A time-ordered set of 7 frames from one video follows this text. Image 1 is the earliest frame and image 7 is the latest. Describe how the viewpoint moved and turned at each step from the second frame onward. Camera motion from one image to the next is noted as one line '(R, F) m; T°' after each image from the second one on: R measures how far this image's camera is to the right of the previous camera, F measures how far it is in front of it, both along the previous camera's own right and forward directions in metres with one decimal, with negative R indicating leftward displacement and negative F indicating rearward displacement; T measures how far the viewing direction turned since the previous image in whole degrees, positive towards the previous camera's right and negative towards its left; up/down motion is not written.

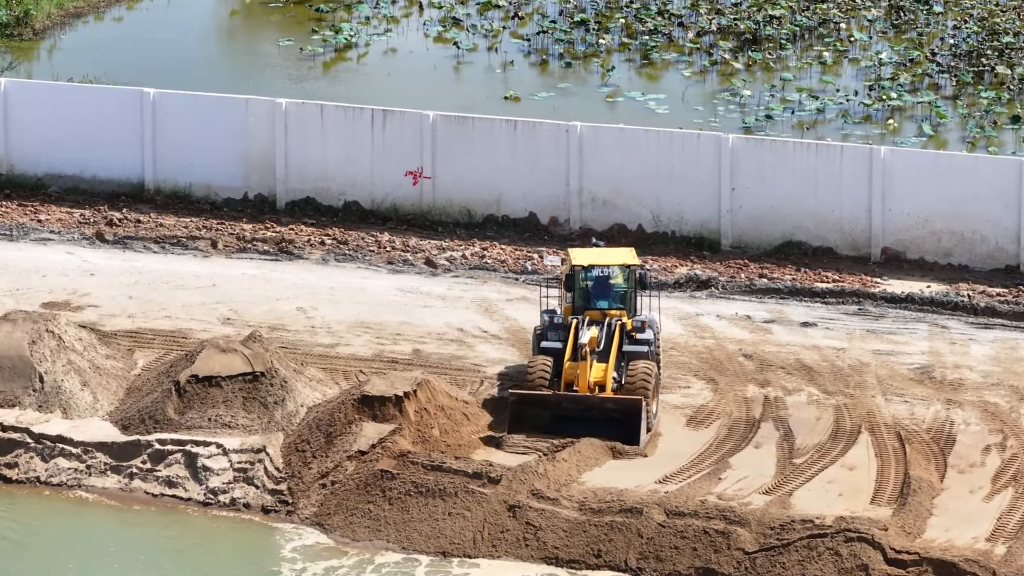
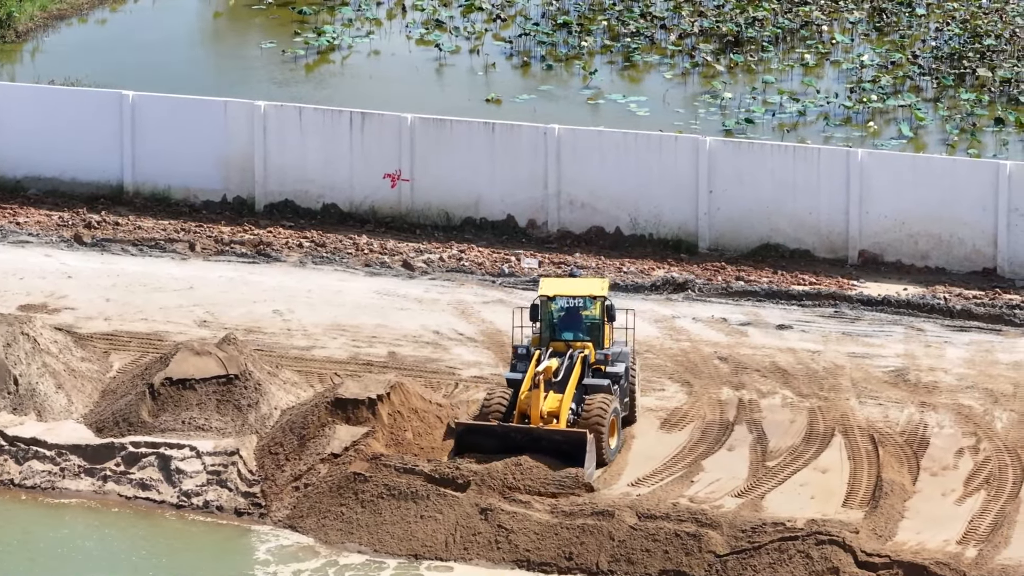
(+0.4, 0.0) m; 0°
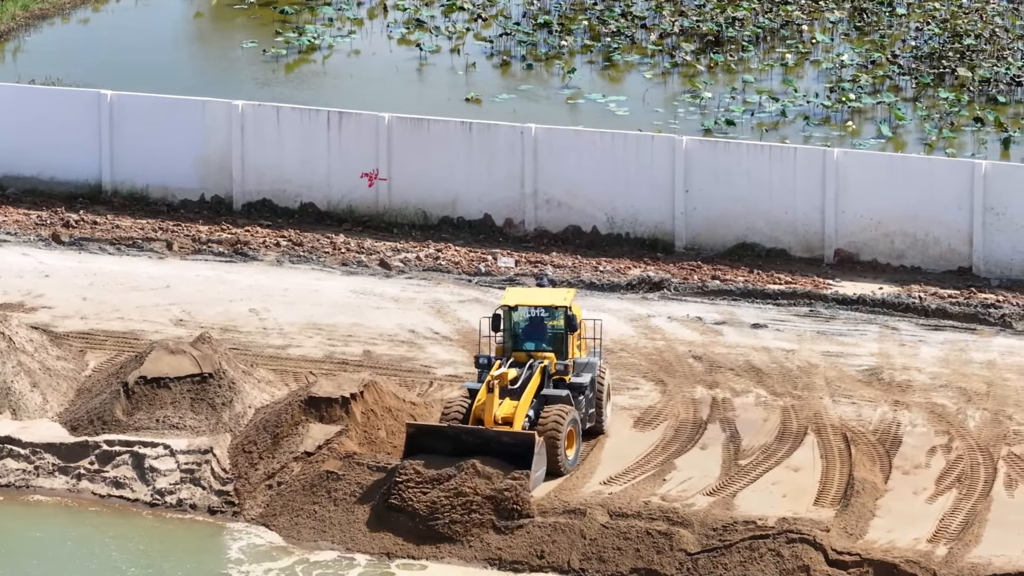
(+0.3, 0.0) m; 0°
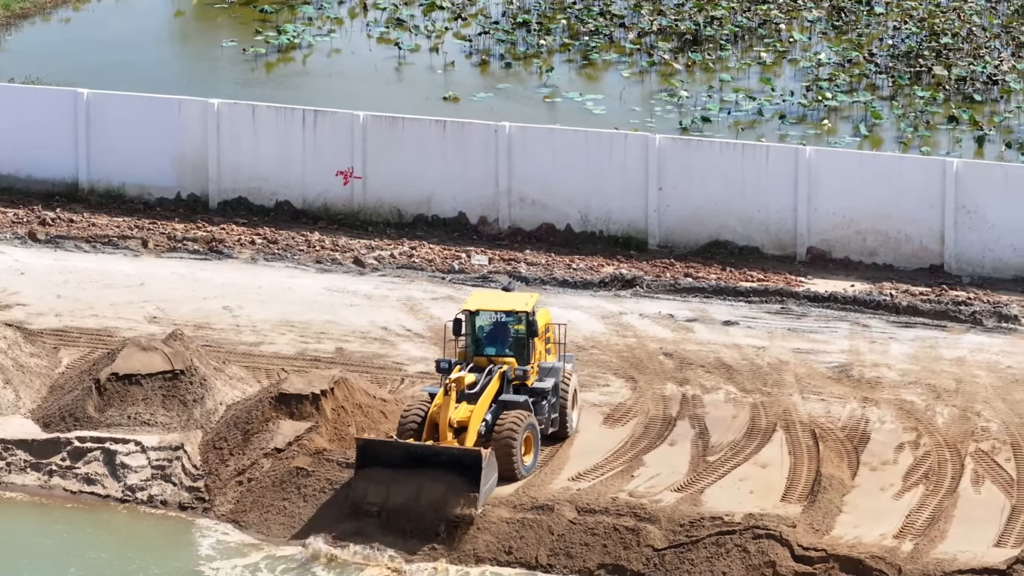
(+0.4, -0.1) m; 0°
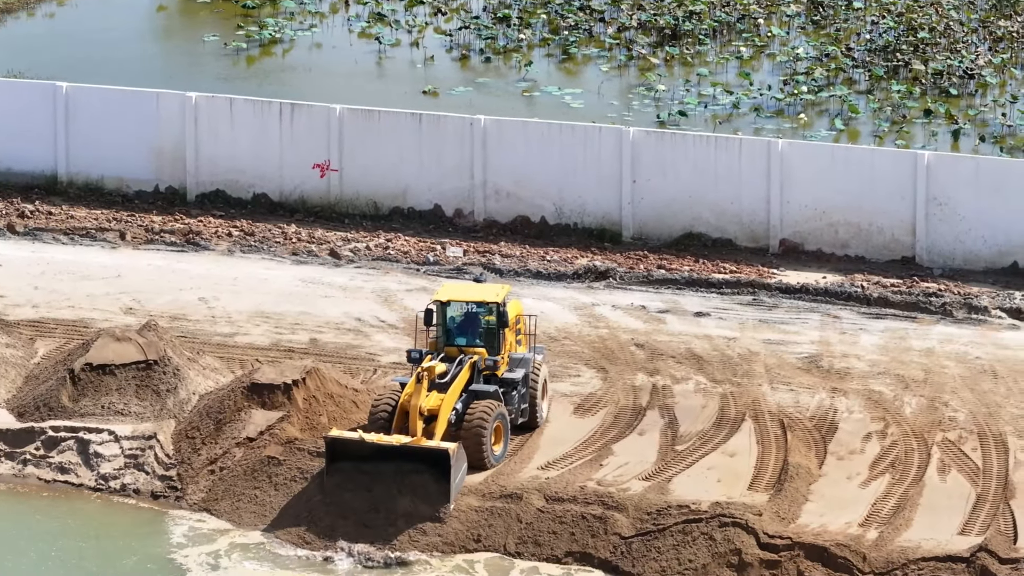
(+0.4, -0.1) m; 0°
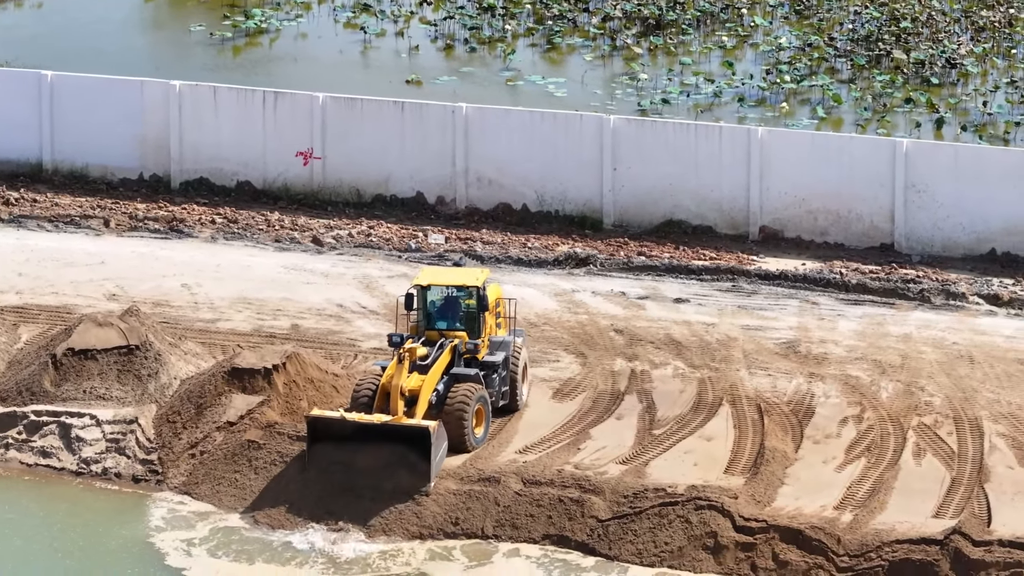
(+0.3, -0.1) m; 0°
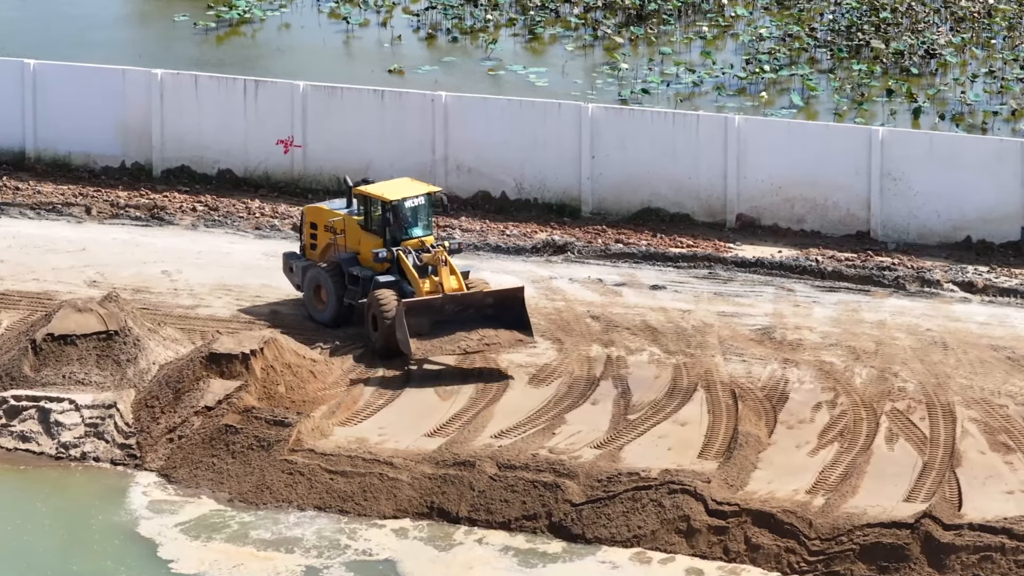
(+0.3, -0.1) m; 0°
